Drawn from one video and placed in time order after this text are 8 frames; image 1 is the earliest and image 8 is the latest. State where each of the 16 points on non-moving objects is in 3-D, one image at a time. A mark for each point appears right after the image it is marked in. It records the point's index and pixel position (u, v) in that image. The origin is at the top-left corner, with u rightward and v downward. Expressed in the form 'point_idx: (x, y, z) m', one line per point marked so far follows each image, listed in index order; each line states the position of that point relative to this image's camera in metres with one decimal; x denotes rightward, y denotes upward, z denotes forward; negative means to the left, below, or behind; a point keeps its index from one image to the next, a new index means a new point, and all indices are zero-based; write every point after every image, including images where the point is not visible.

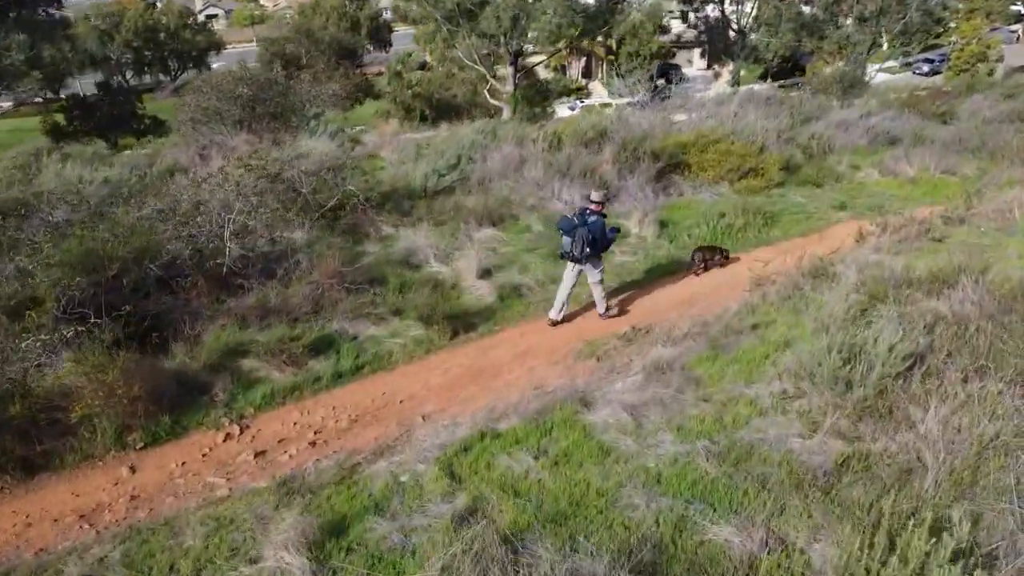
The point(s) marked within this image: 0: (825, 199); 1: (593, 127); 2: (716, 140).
0: (+4.3, +1.2, +11.1) m
1: (+1.5, +3.0, +14.7) m
2: (+3.1, +2.2, +12.6) m
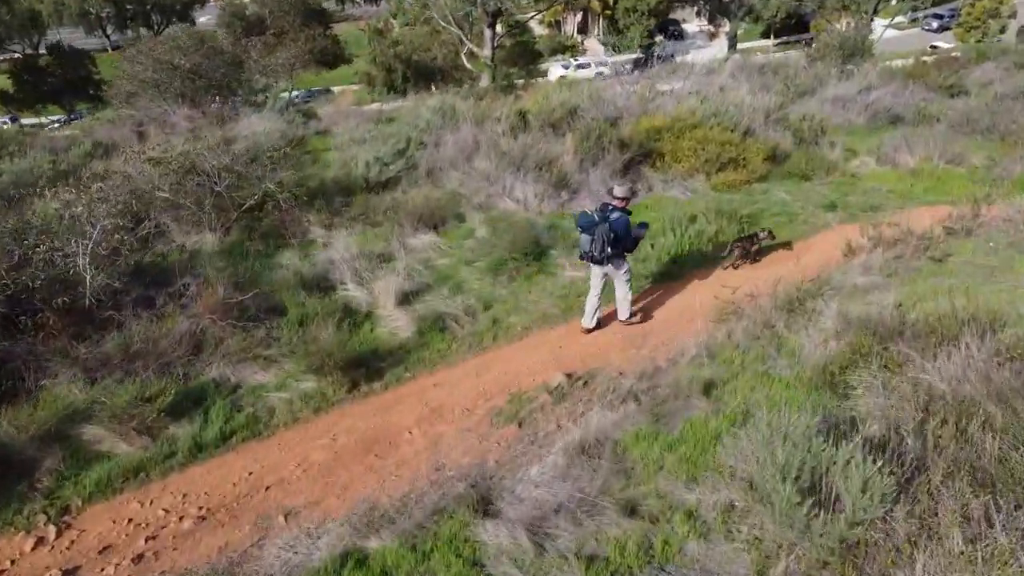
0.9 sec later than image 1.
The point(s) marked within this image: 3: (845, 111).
0: (+3.6, +1.1, +9.8) m
1: (+0.8, +3.1, +13.3) m
2: (+2.5, +2.2, +11.2) m
3: (+5.8, +3.1, +14.1) m
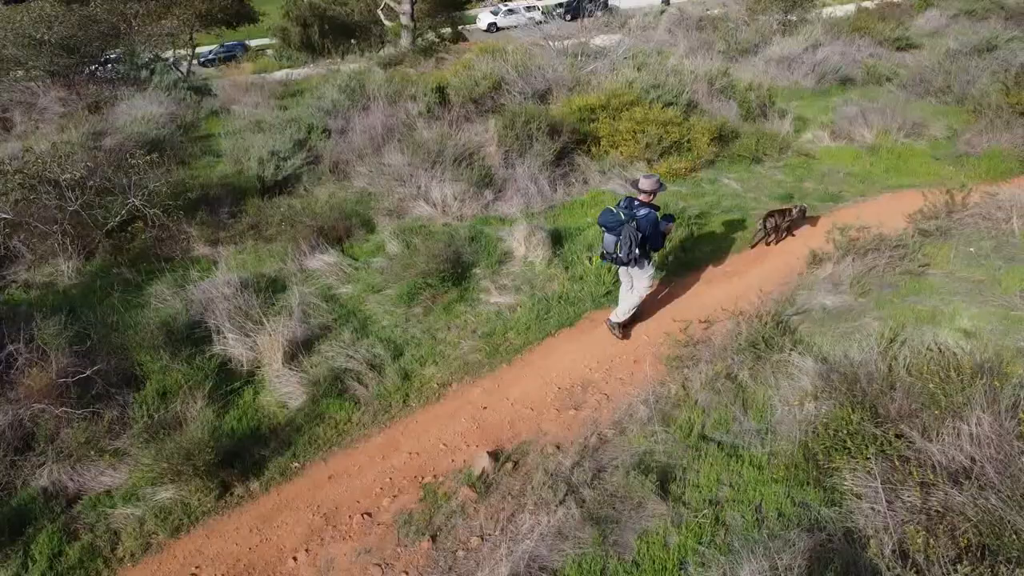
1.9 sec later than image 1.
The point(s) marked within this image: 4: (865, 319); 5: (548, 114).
0: (+2.7, +1.1, +8.7) m
1: (-0.4, +3.2, +11.9) m
2: (+1.5, +2.3, +10.0) m
3: (+4.5, +3.5, +13.1) m
4: (+2.6, -0.2, +5.9) m
5: (+0.4, +2.1, +9.8) m
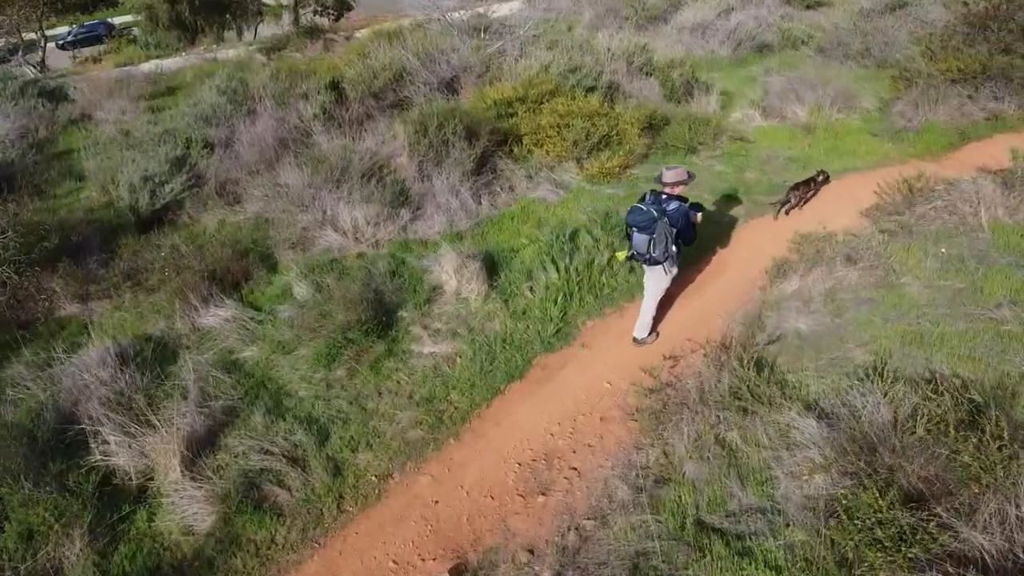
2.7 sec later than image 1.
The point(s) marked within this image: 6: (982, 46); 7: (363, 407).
0: (+1.9, +1.1, +8.1) m
1: (-1.7, +3.0, +10.8) m
2: (+0.4, +2.2, +9.1) m
3: (+3.0, +3.8, +12.4) m
4: (+2.2, -0.4, +5.3) m
5: (-0.5, +1.9, +8.8) m
6: (+5.7, +2.9, +9.7) m
7: (-1.0, -0.8, +5.4) m
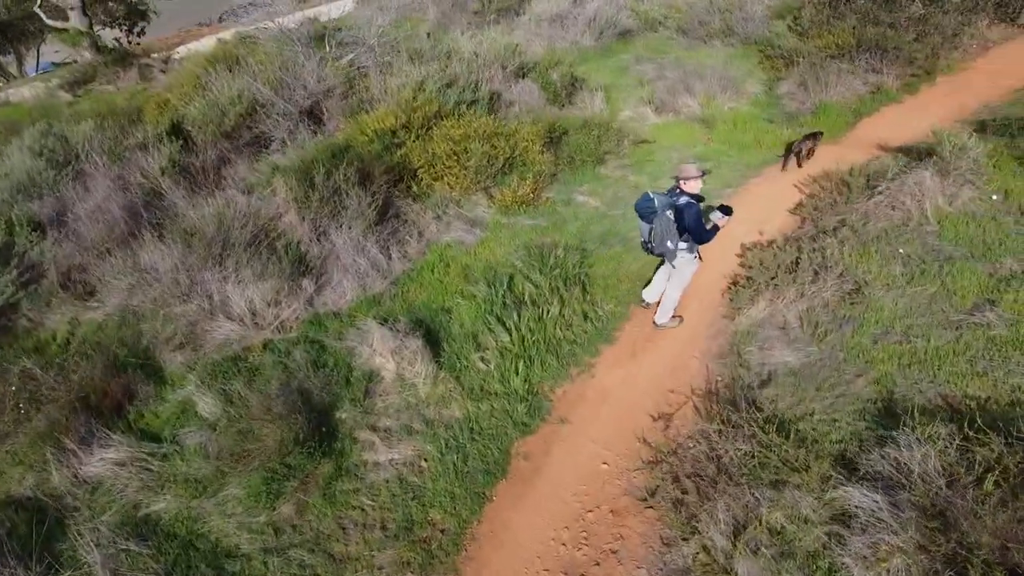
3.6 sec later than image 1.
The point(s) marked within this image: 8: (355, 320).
0: (+1.1, +0.9, +7.5) m
1: (-3.3, +2.3, +9.4) m
2: (-0.8, +1.8, +8.2) m
3: (+0.8, +3.7, +11.9) m
4: (+2.1, -0.6, +5.0) m
5: (-1.6, +1.3, +7.7) m
6: (+4.1, +3.3, +9.8) m
7: (-1.0, -1.4, +4.4) m
8: (-1.2, -0.2, +6.2) m
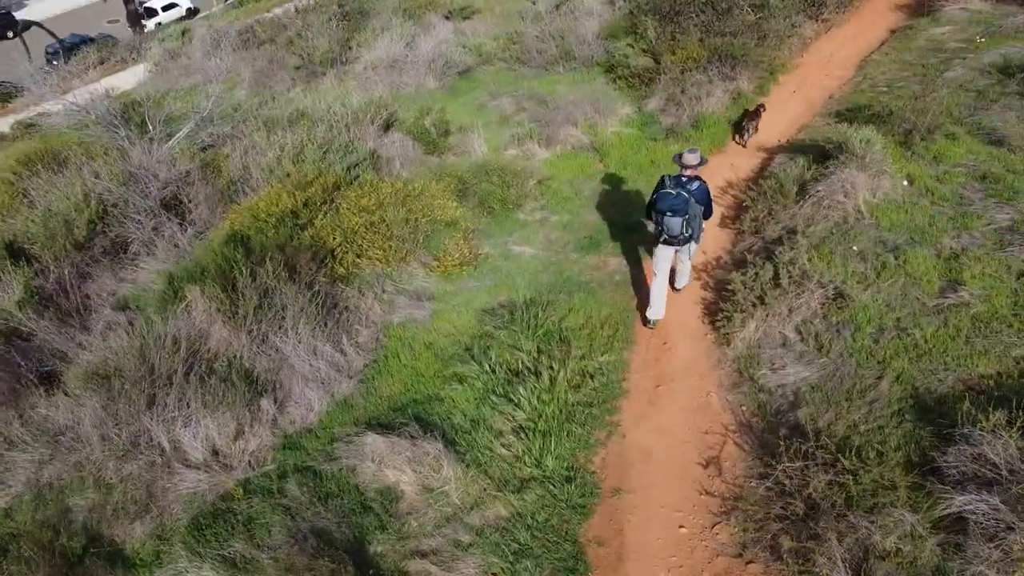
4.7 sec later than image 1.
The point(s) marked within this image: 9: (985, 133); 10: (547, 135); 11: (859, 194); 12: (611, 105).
0: (+0.4, +0.5, +7.3) m
1: (-4.5, +0.9, +8.1) m
2: (-1.7, +1.0, +7.6) m
3: (-1.5, +3.0, +11.5) m
4: (+2.3, -0.6, +5.1) m
5: (-2.3, +0.4, +6.9) m
6: (+2.2, +3.3, +10.3) m
7: (-0.3, -2.0, +3.8) m
8: (-1.2, -1.0, +5.4) m
9: (+4.3, +1.4, +7.4) m
10: (+0.4, +1.7, +9.1) m
11: (+2.8, +0.8, +6.5) m
12: (+1.2, +2.2, +9.6) m
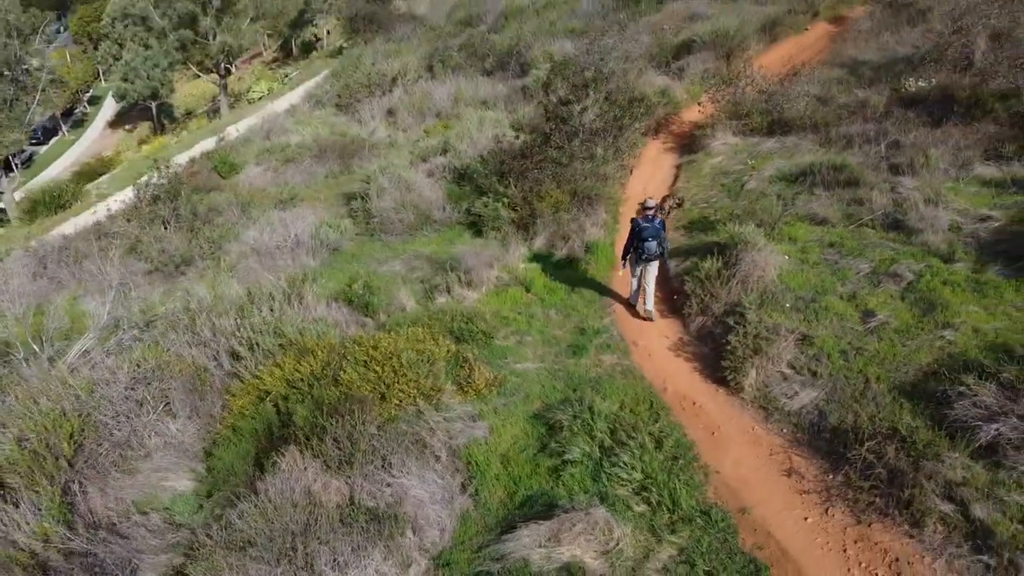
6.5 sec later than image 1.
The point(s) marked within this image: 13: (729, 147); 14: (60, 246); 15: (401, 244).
0: (+0.3, -0.6, +8.4) m
1: (-4.5, -1.2, +7.4) m
2: (-1.8, -0.6, +8.0) m
3: (-3.3, +0.5, +12.0) m
4: (+3.0, -0.8, +6.8) m
5: (-2.0, -1.0, +7.0) m
6: (+0.4, +1.6, +12.3) m
7: (+1.3, -2.3, +4.5) m
8: (-0.2, -1.8, +5.8) m
9: (+3.7, +0.9, +10.1) m
10: (-0.6, +0.1, +10.2) m
11: (+2.7, +0.2, +8.6) m
12: (-0.1, +0.6, +11.1) m
13: (+3.6, +2.3, +13.4) m
14: (-7.8, +0.8, +14.0) m
15: (-1.7, +0.8, +12.5) m
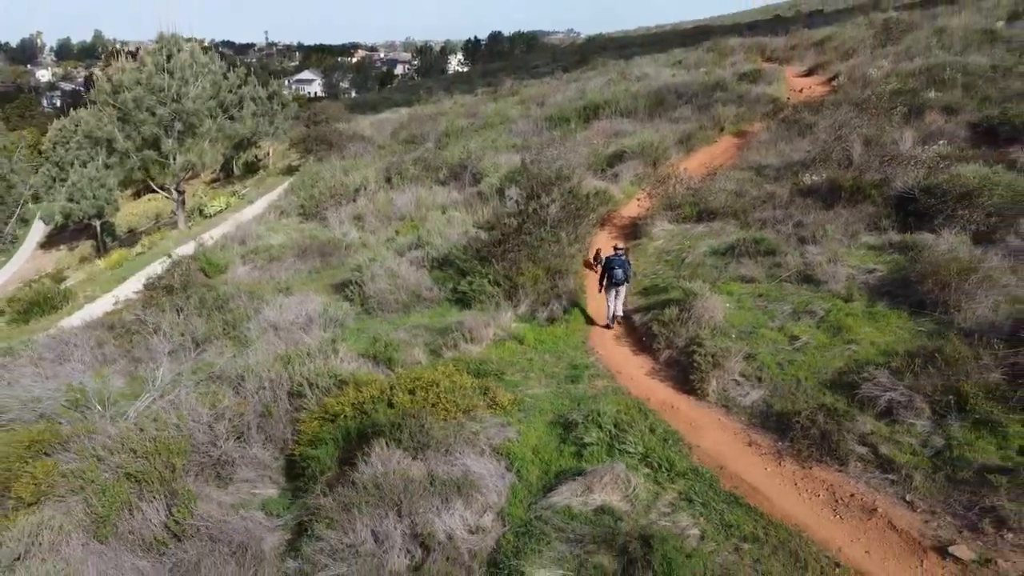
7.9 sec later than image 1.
0: (+0.4, -1.2, +10.5) m
1: (-4.2, -1.7, +9.0) m
2: (-1.6, -1.1, +9.9) m
3: (-3.5, -0.7, +13.8) m
4: (+3.2, -1.1, +9.2) m
5: (-1.7, -1.4, +8.8) m
6: (+0.1, +0.5, +14.6) m
7: (+1.9, -2.2, +6.5) m
8: (+0.2, -2.0, +7.8) m
9: (+3.5, +0.2, +12.7) m
10: (-0.6, -0.7, +12.3) m
11: (+2.7, -0.3, +11.0) m
12: (-0.3, -0.4, +13.3) m
13: (+3.1, +1.1, +16.2) m
14: (-8.2, -0.8, +15.4) m
15: (-2.0, -0.5, +14.5) m
